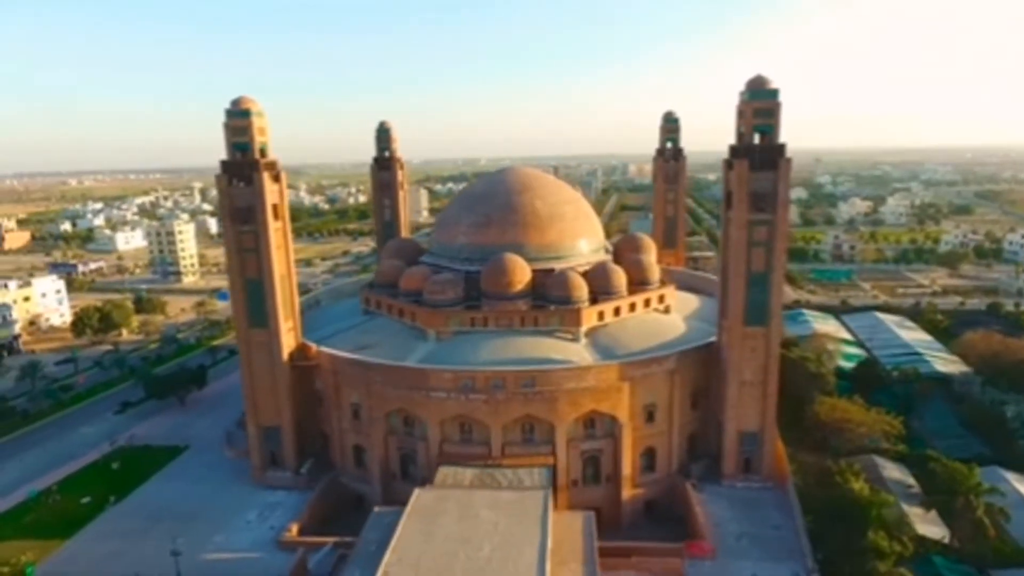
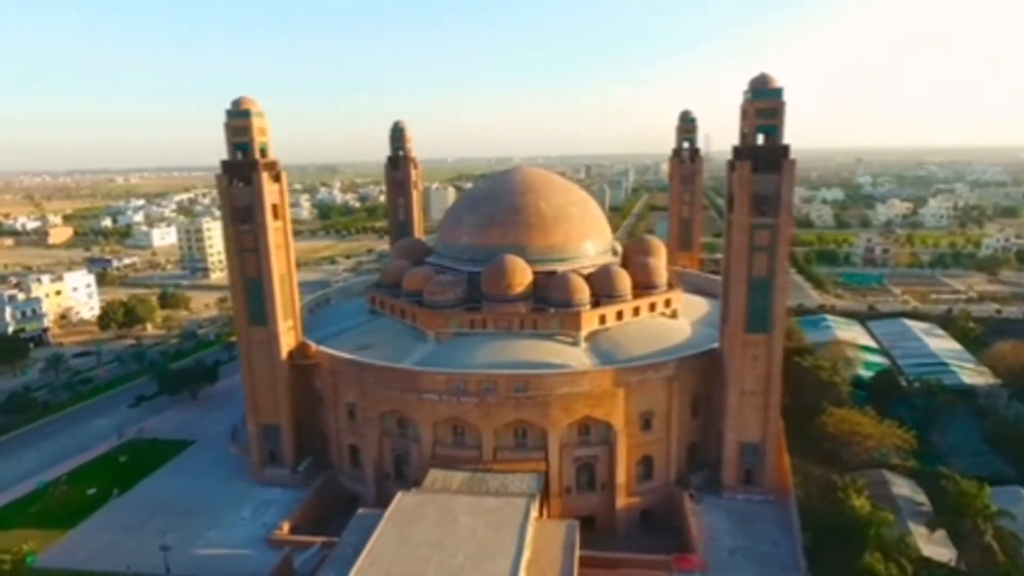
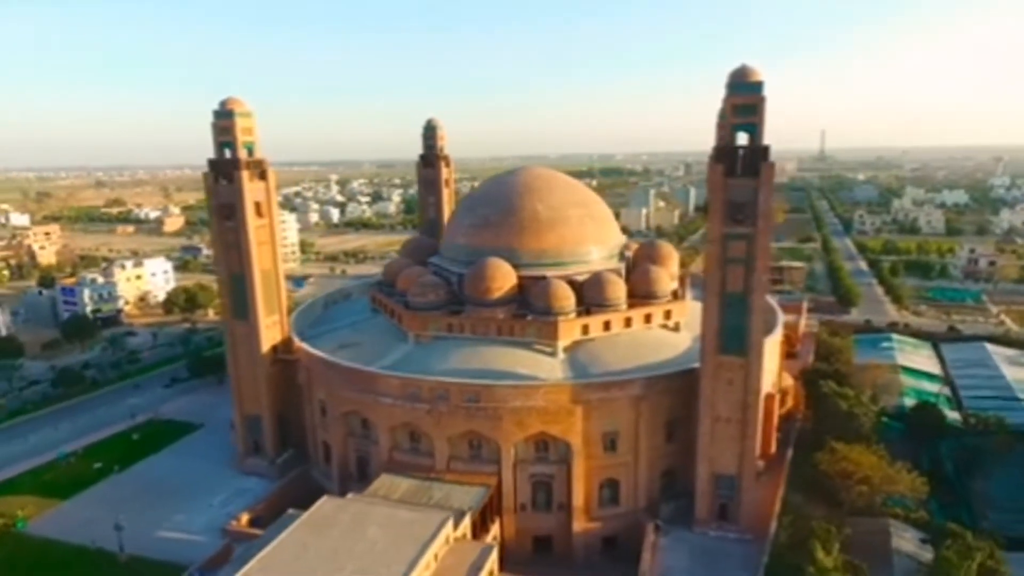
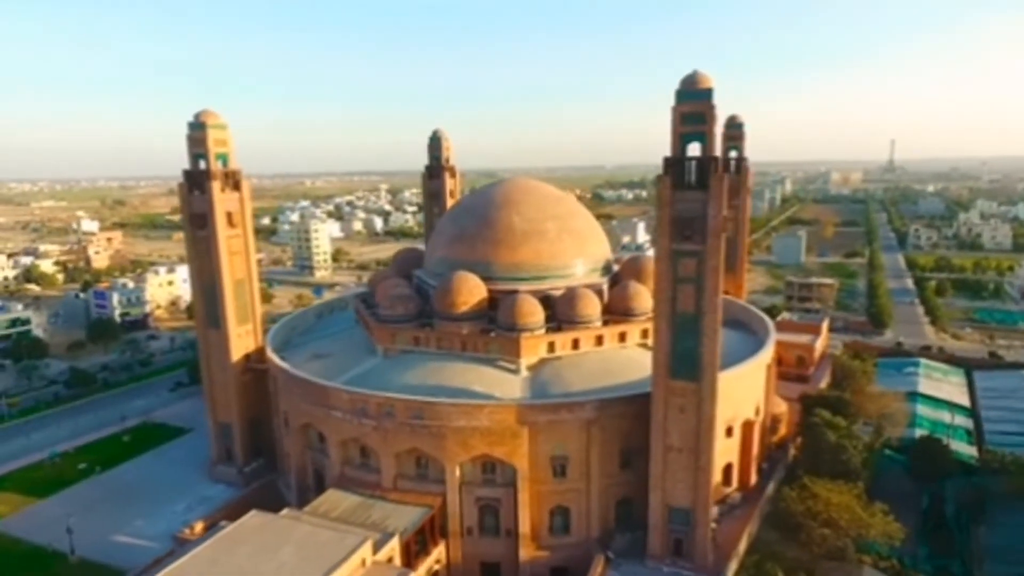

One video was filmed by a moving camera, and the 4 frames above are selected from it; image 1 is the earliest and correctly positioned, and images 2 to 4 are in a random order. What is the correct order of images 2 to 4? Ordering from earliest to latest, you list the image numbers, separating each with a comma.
2, 3, 4
